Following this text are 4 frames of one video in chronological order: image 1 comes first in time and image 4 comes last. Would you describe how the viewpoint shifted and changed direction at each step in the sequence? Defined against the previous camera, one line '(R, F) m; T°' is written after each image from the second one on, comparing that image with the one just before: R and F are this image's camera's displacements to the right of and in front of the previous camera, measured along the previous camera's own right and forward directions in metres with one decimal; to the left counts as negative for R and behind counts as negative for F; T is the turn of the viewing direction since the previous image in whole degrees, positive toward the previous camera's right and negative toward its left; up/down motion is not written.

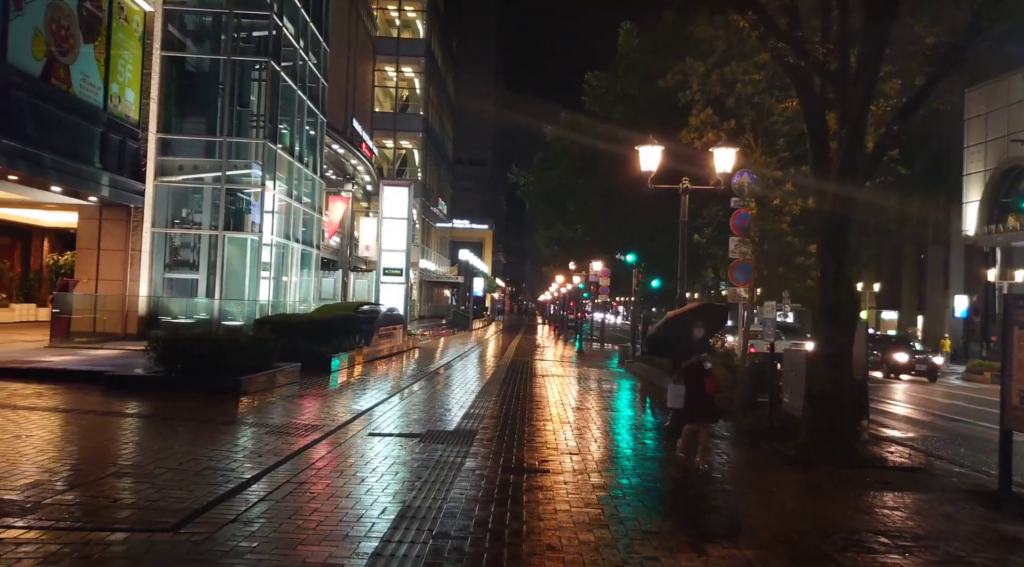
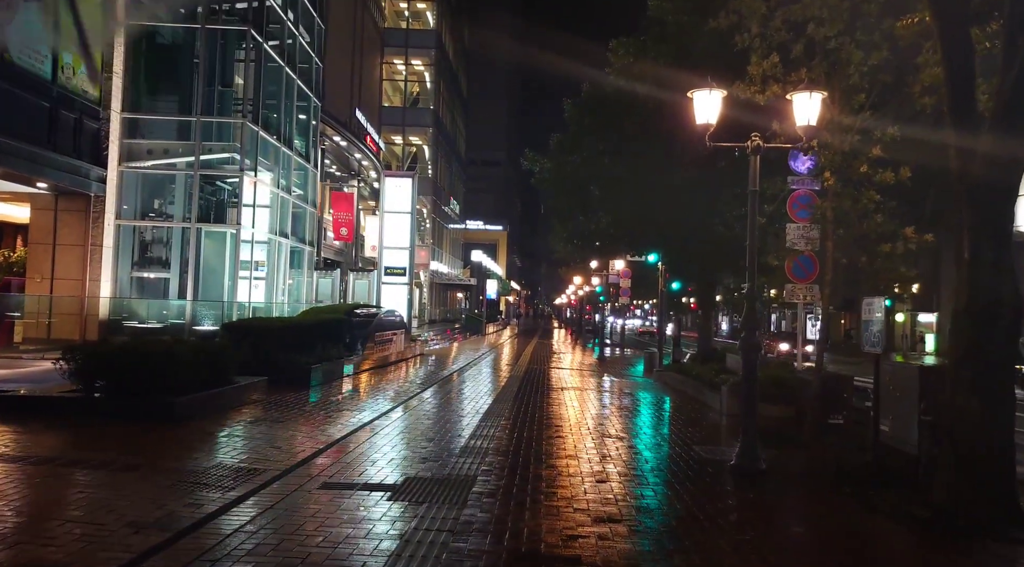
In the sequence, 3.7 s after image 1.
(0.0, +3.0) m; -1°
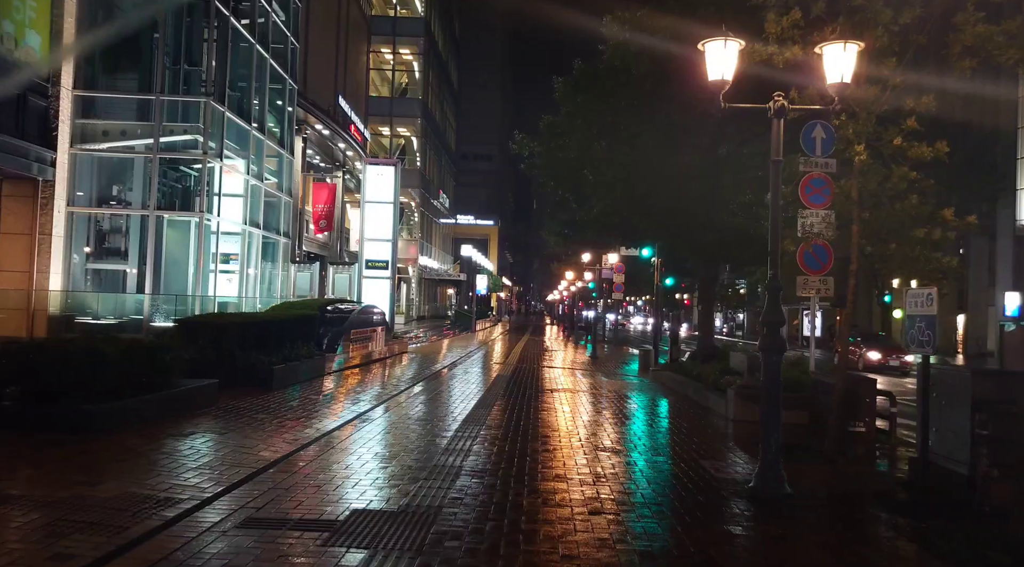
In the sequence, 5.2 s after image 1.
(+0.2, +1.5) m; +1°
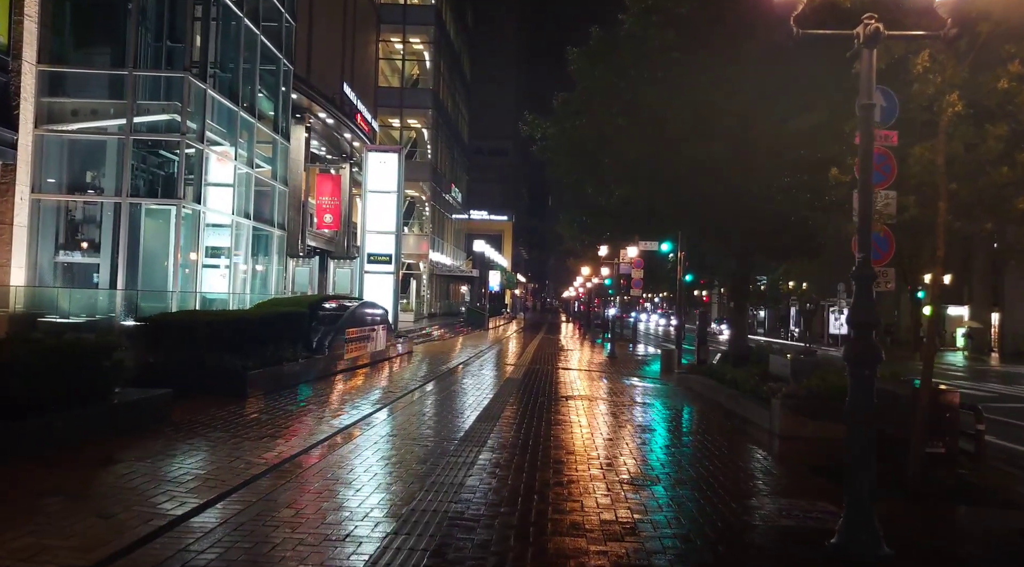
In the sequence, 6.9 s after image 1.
(+0.1, +1.9) m; -1°
